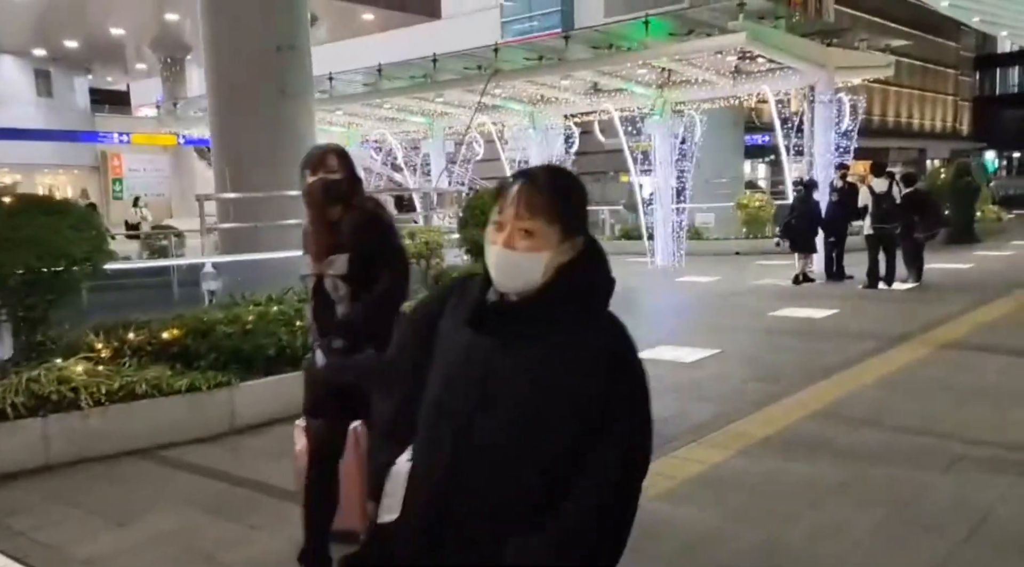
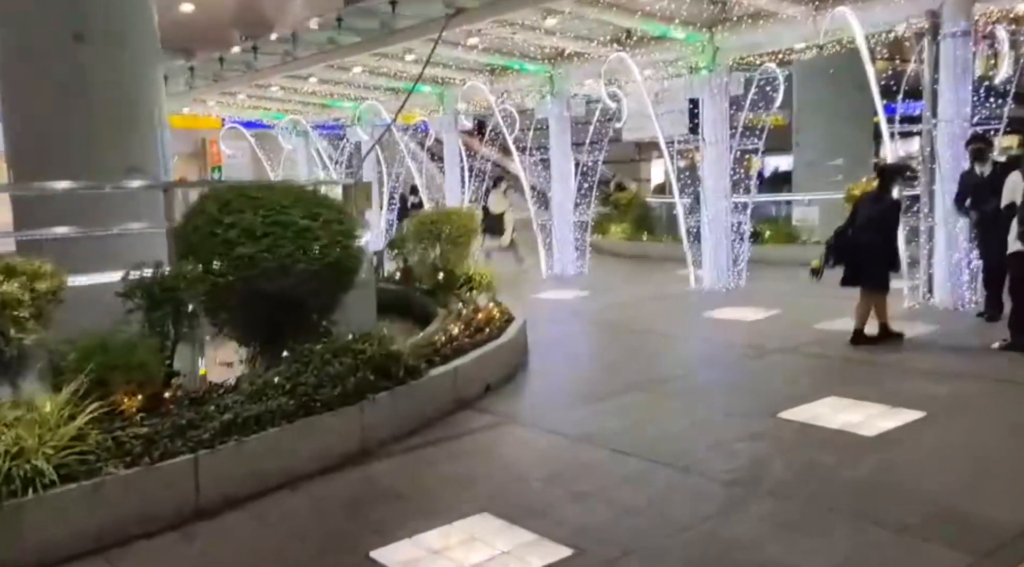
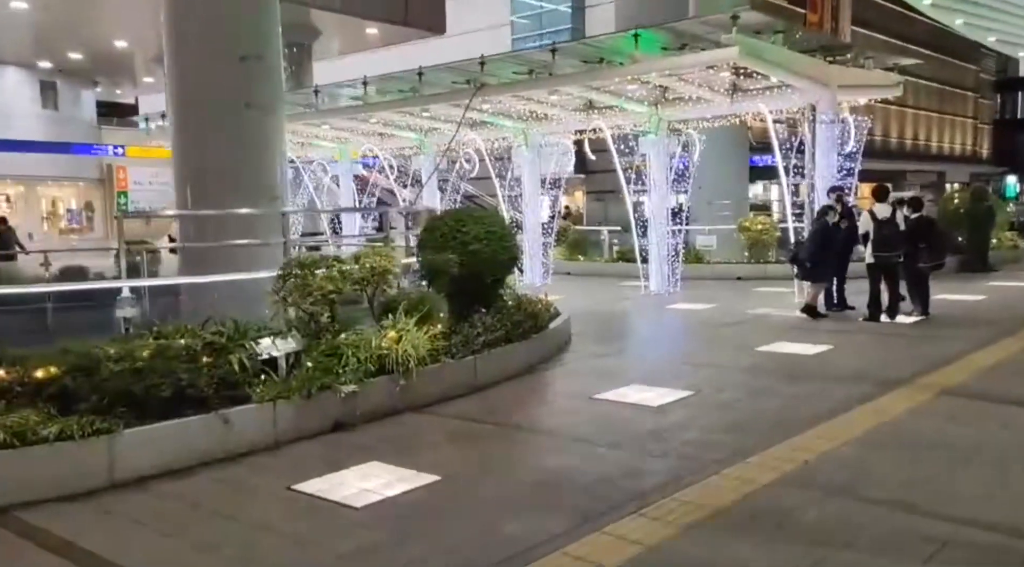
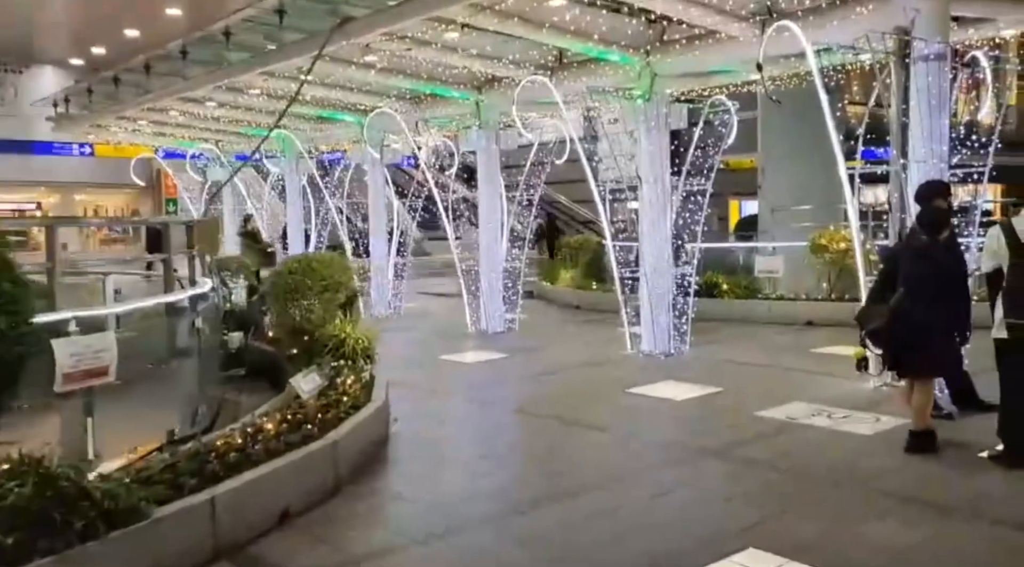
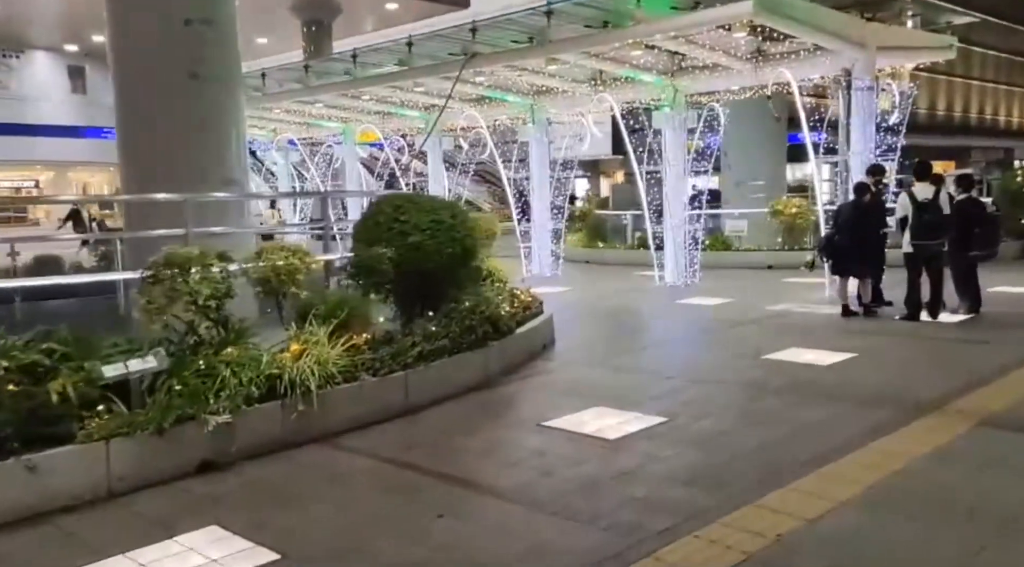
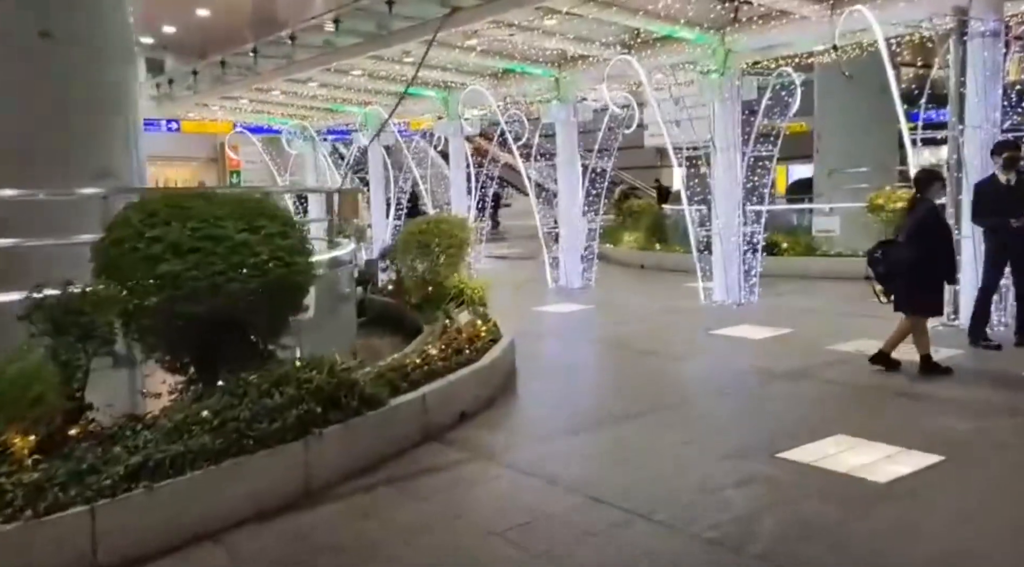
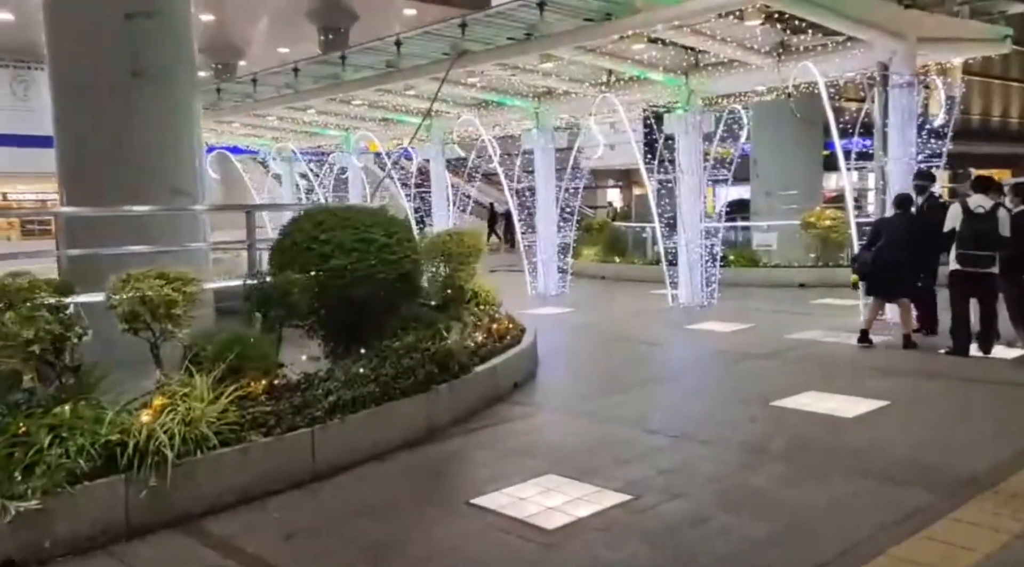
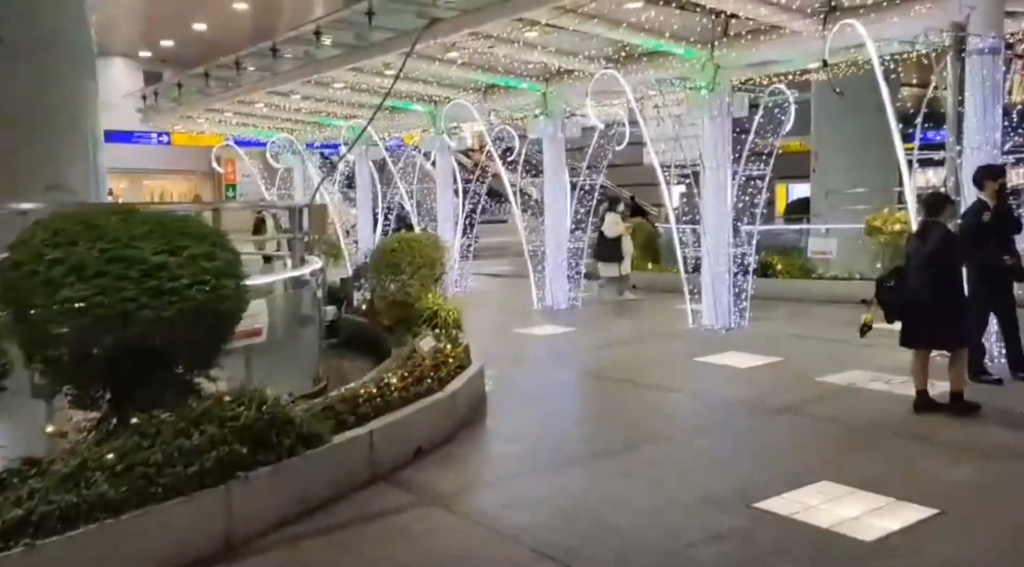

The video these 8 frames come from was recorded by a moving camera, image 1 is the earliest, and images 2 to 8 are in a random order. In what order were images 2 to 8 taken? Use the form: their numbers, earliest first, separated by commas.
3, 5, 7, 2, 6, 8, 4
